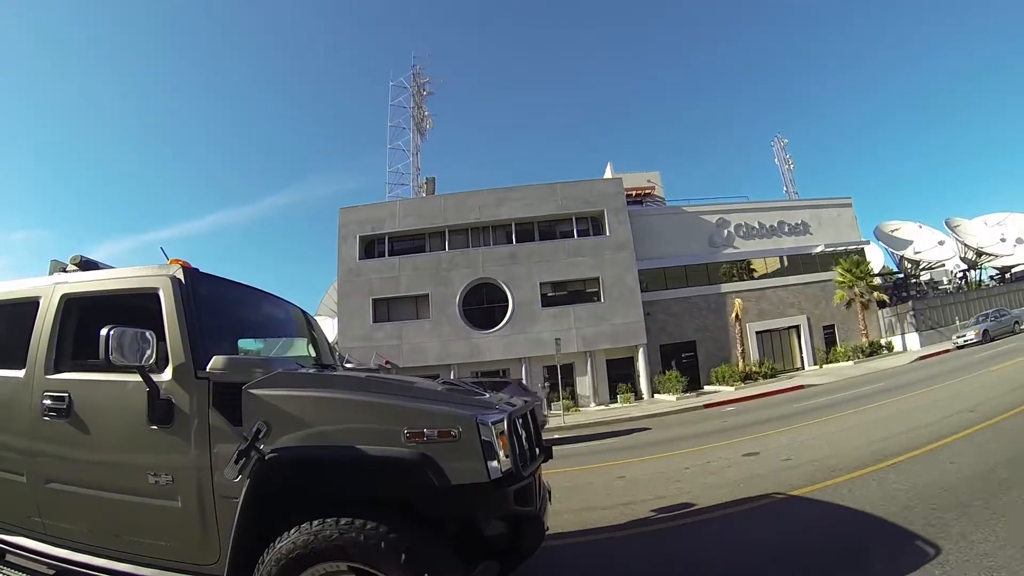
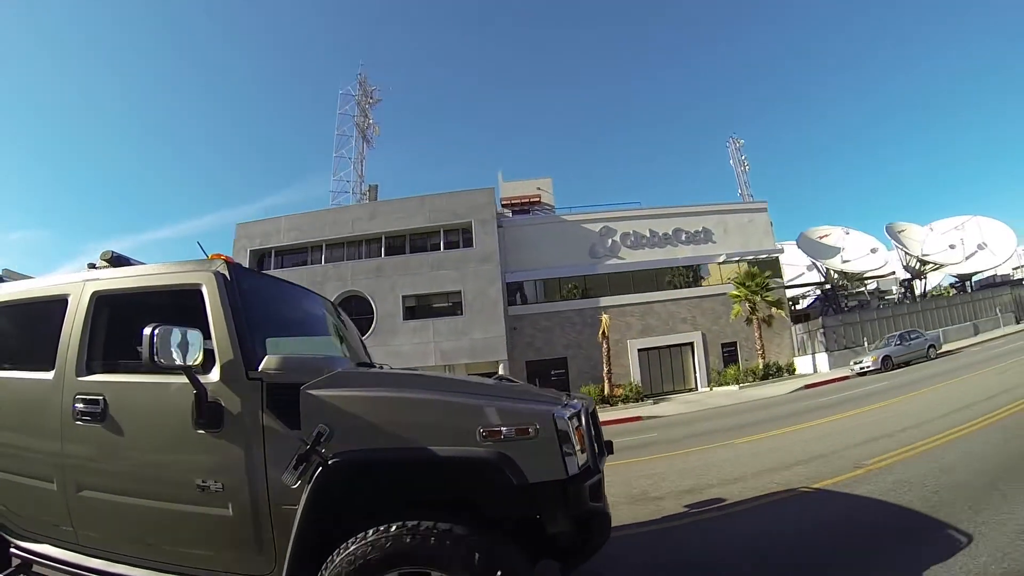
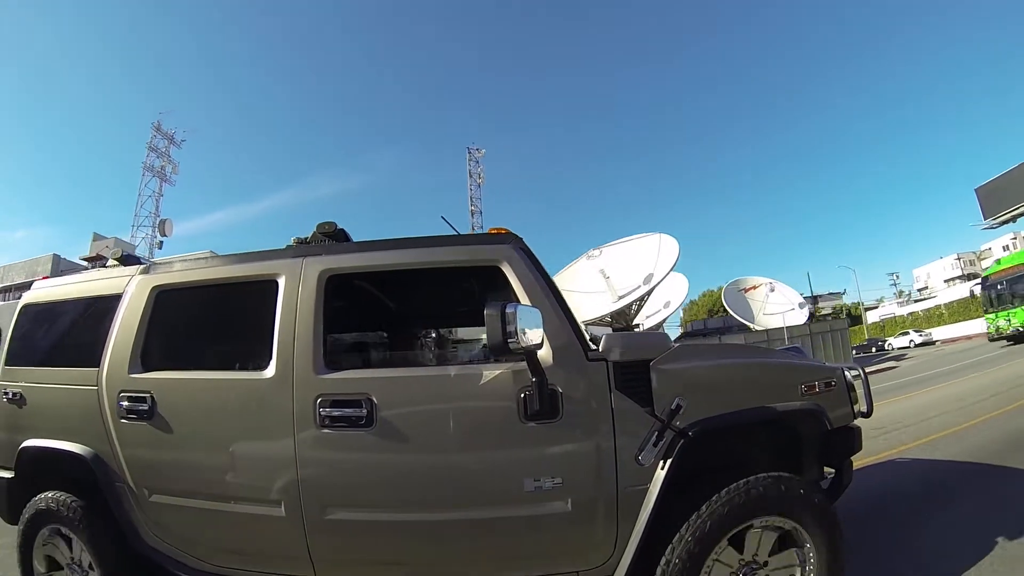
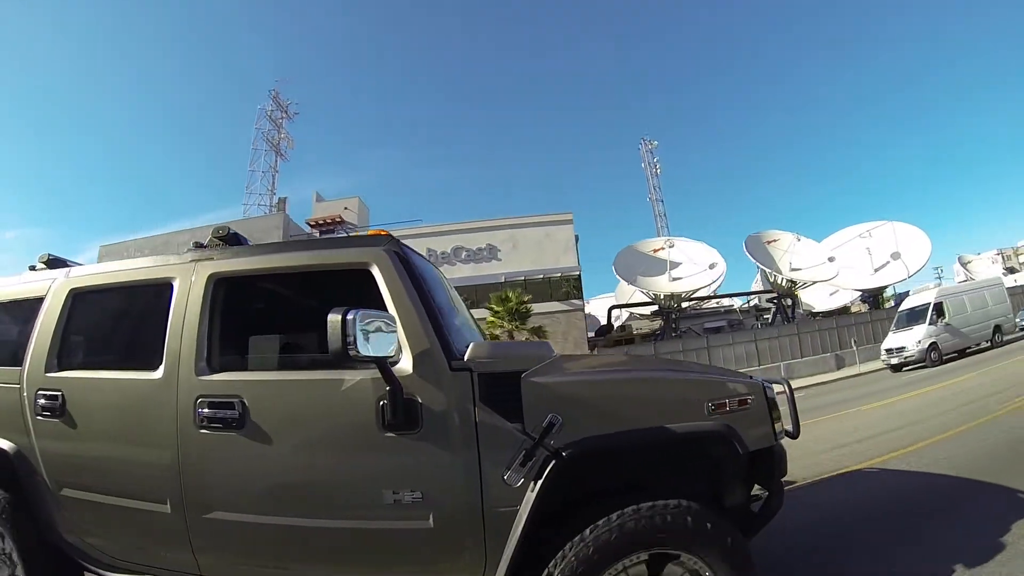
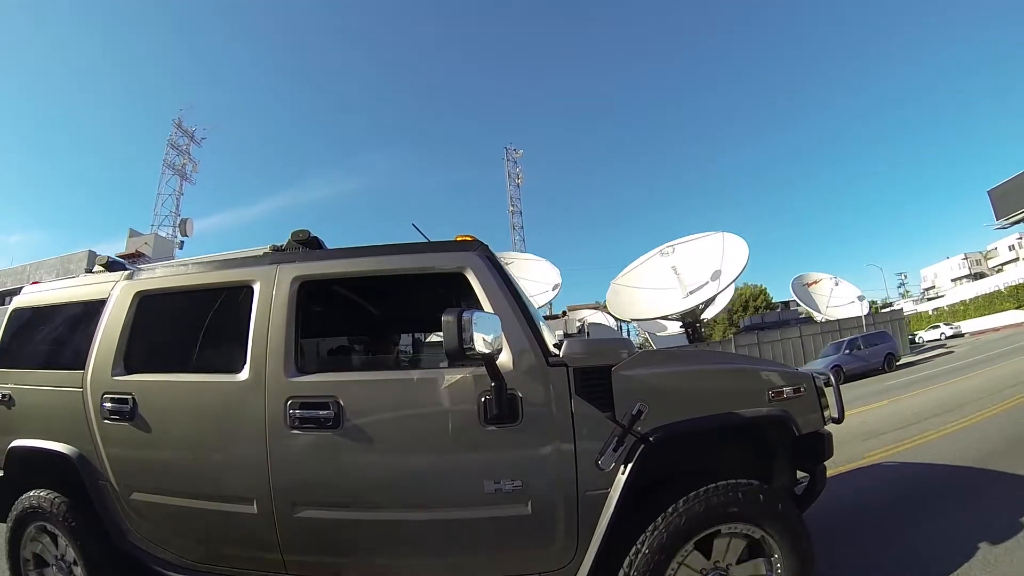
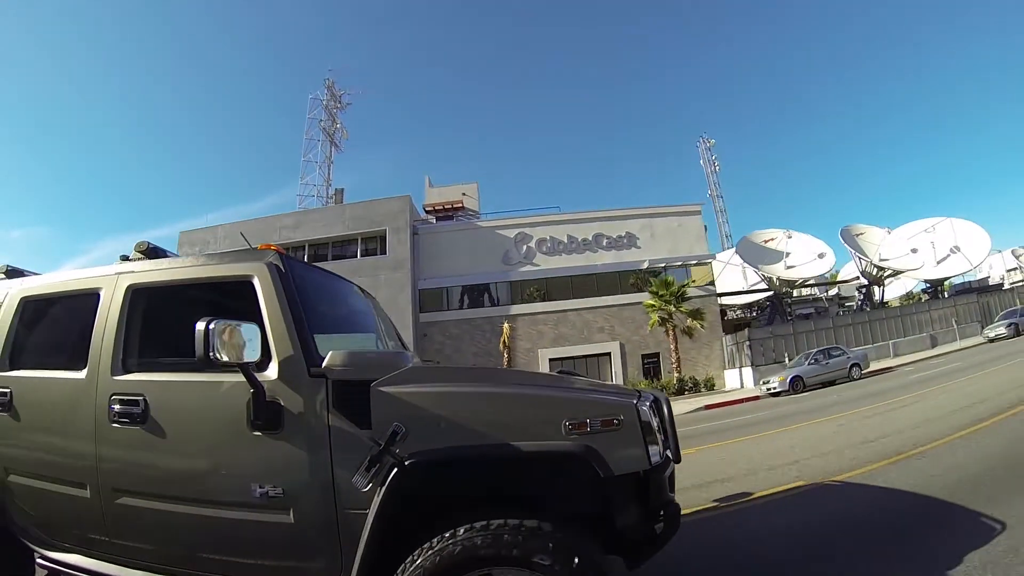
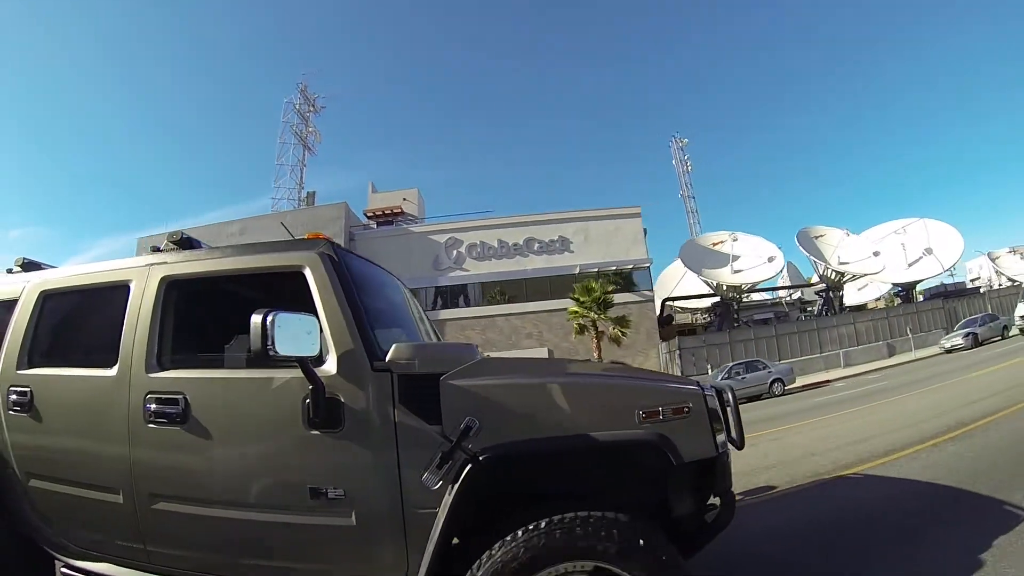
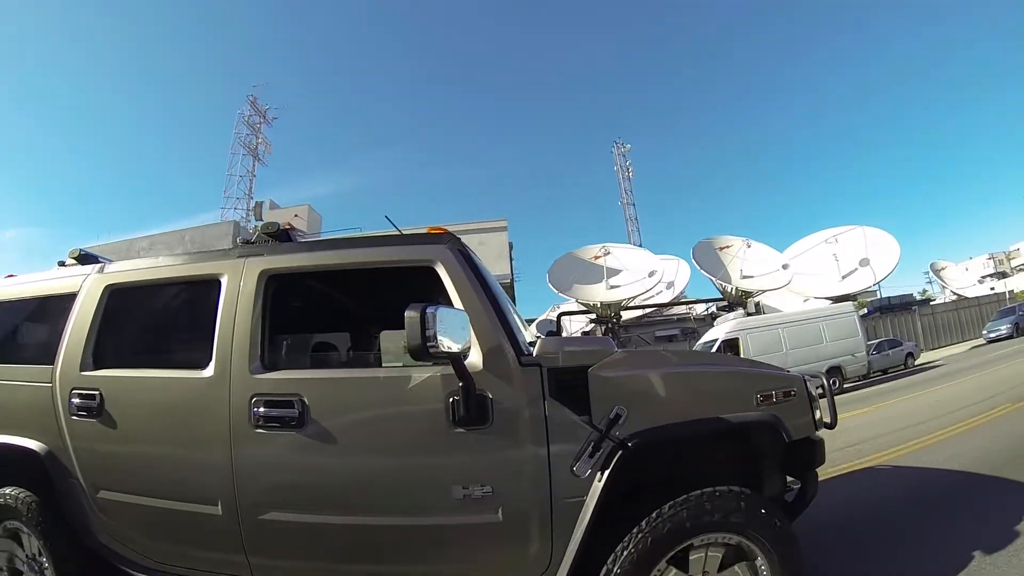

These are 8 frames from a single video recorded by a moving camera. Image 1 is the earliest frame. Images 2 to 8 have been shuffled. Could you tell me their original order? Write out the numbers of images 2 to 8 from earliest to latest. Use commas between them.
2, 6, 7, 4, 8, 5, 3
